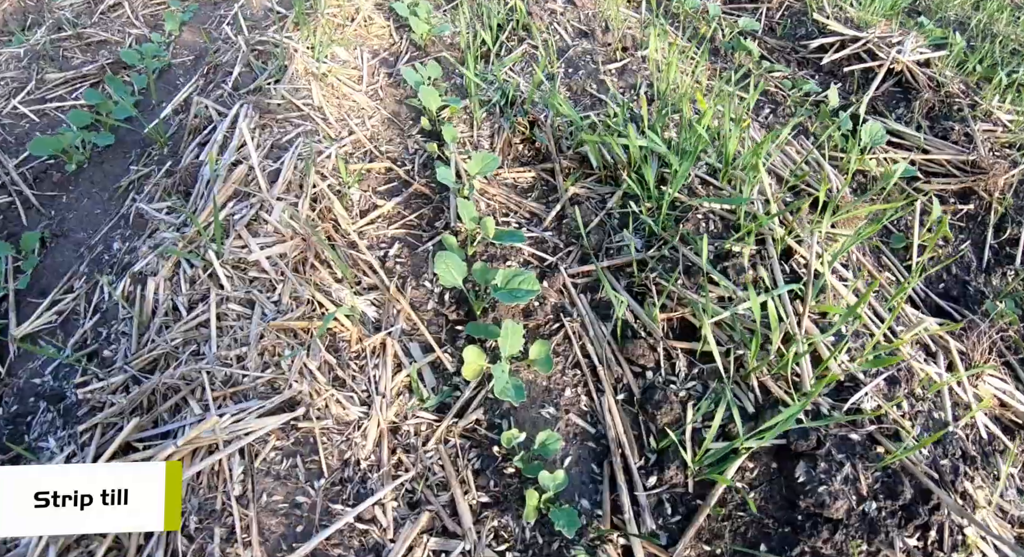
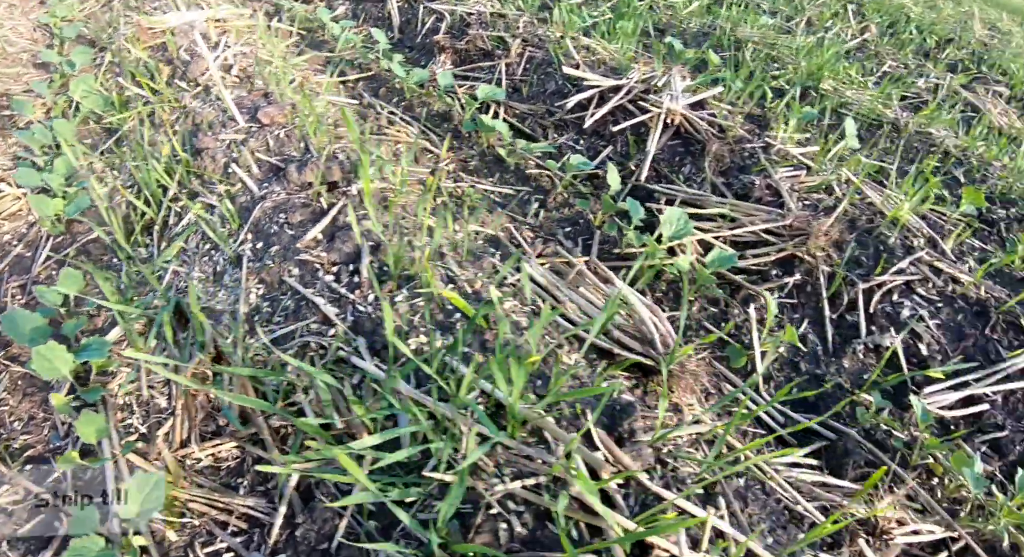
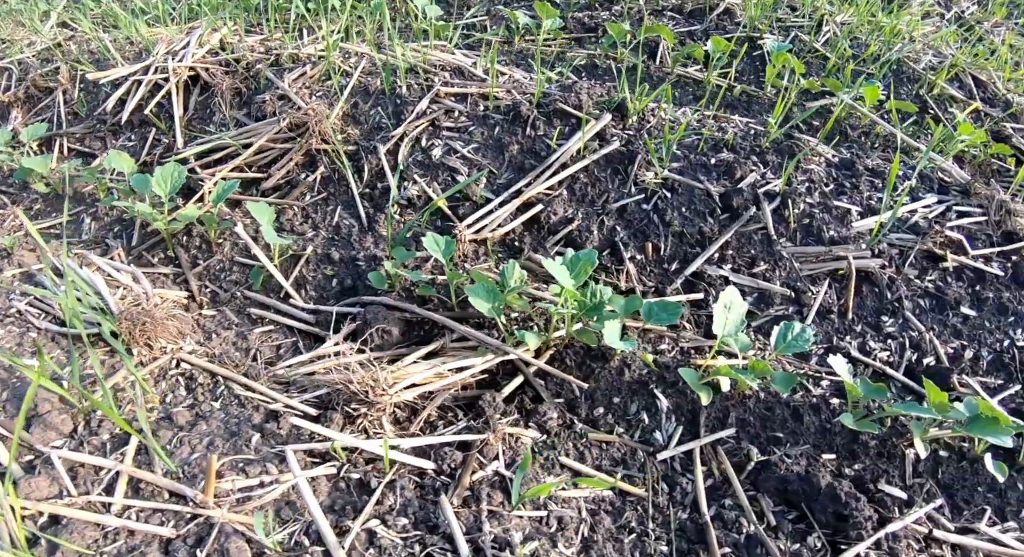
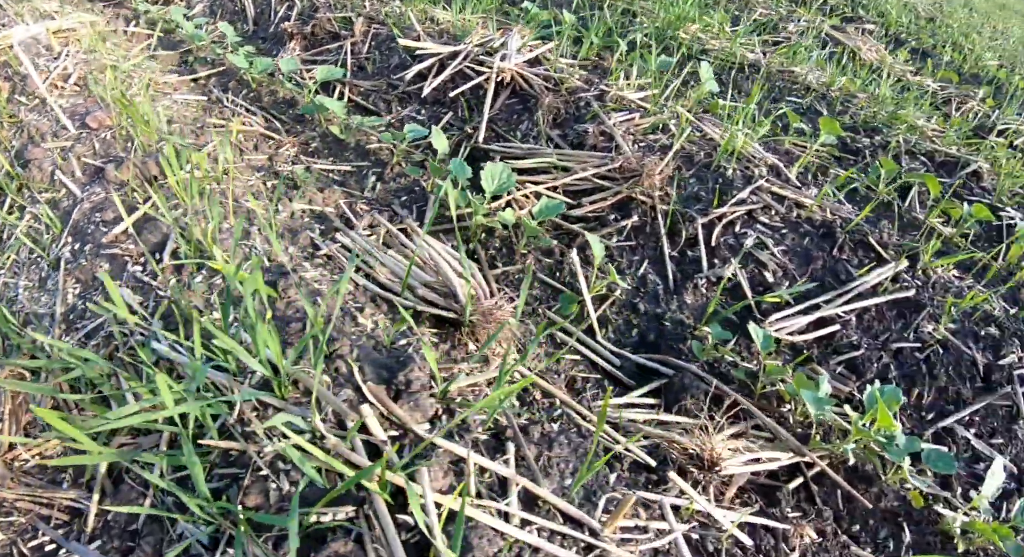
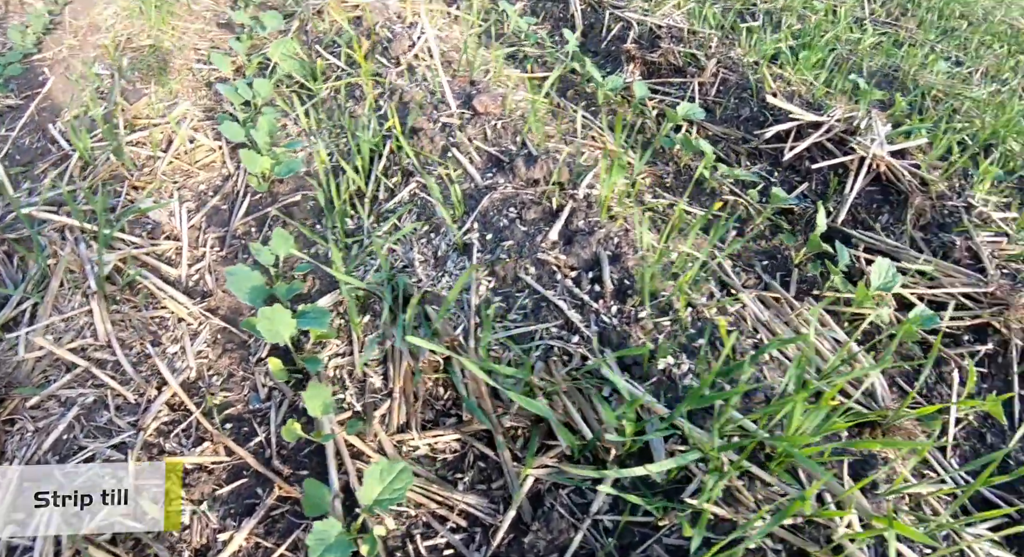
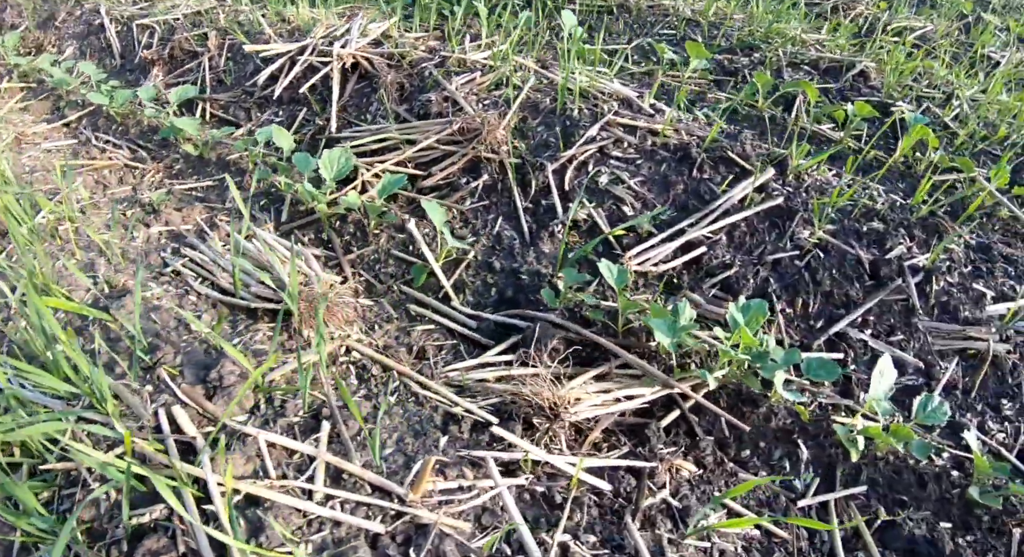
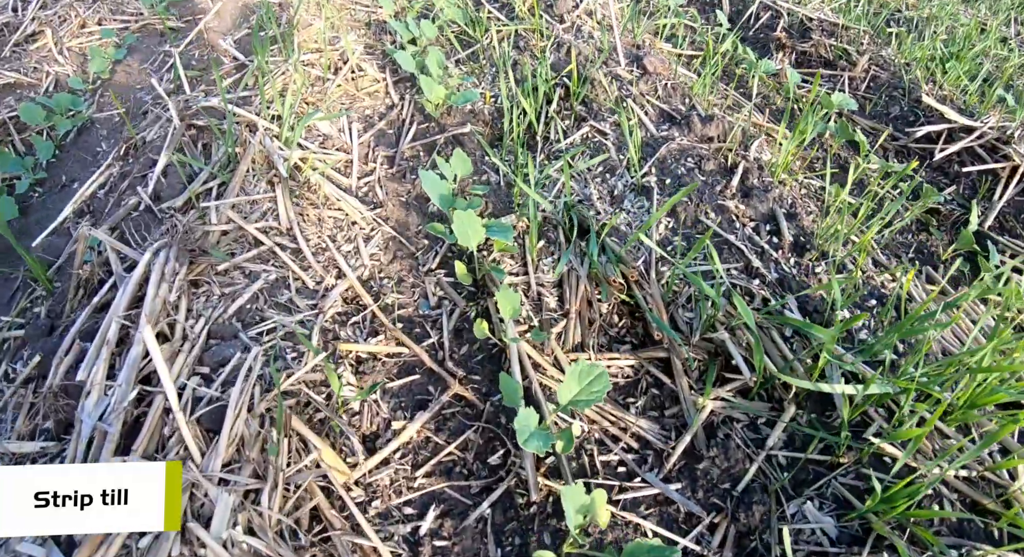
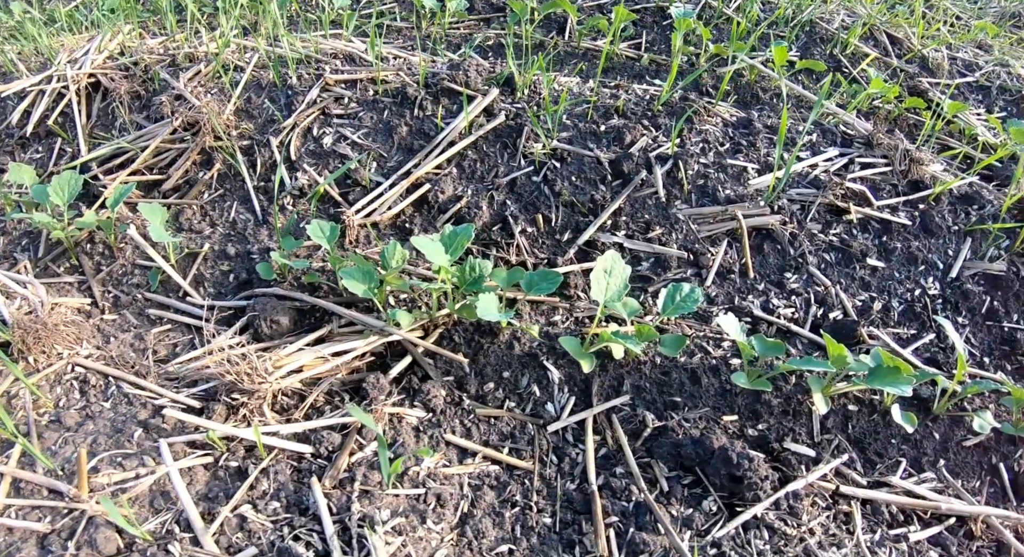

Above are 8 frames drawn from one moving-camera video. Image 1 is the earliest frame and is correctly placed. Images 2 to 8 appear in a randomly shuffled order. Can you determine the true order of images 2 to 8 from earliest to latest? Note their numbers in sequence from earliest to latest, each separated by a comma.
7, 5, 2, 4, 6, 3, 8
